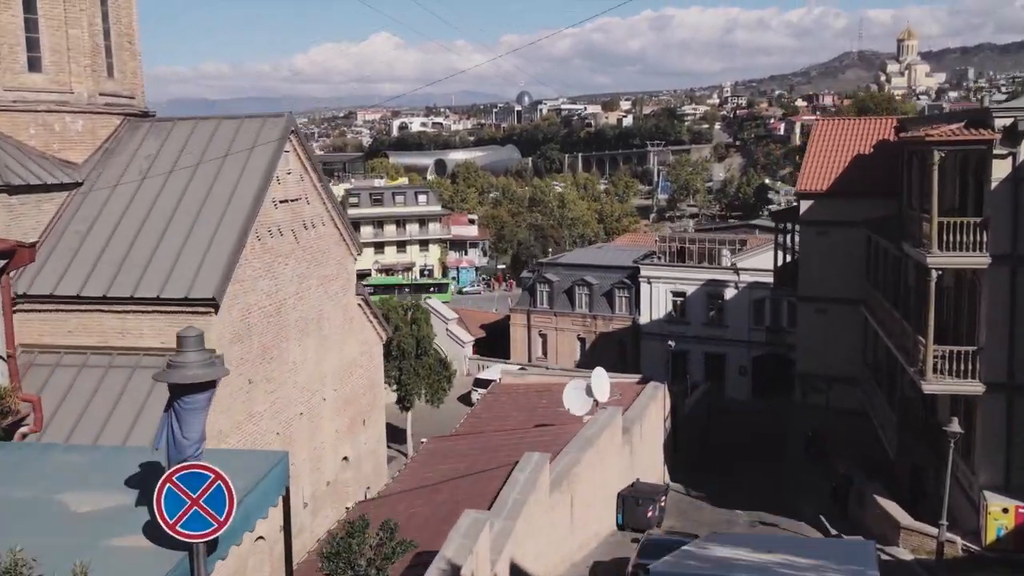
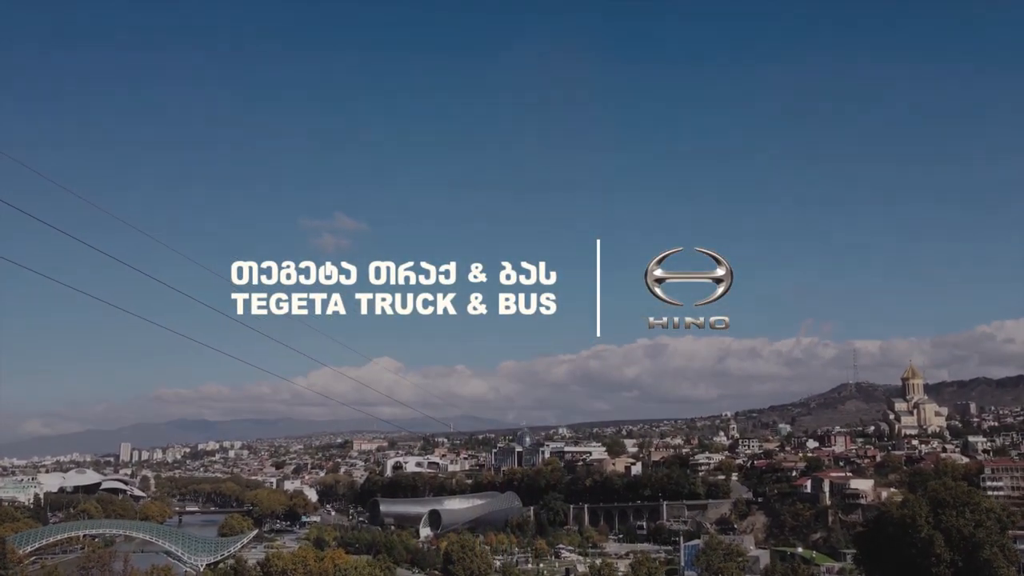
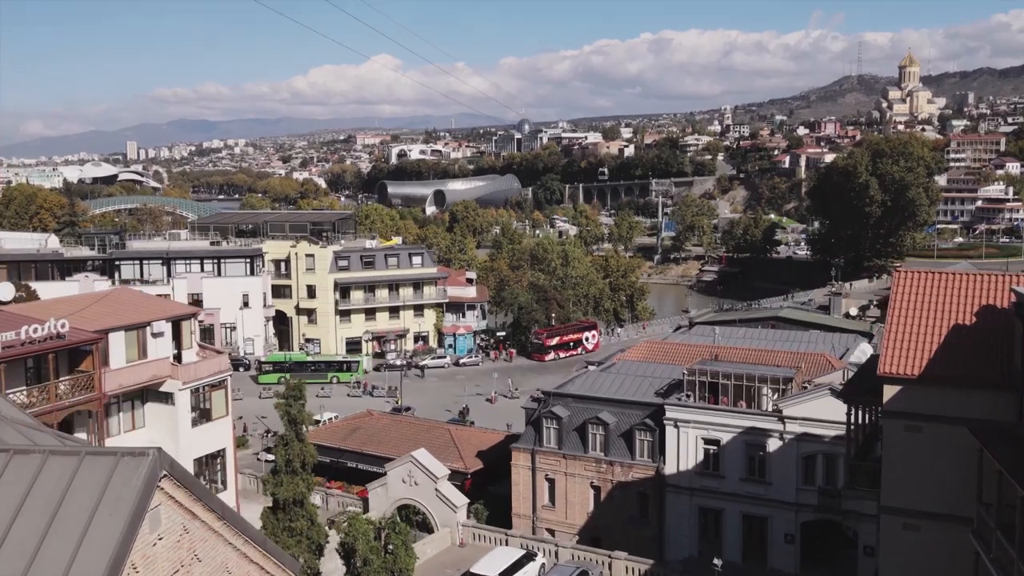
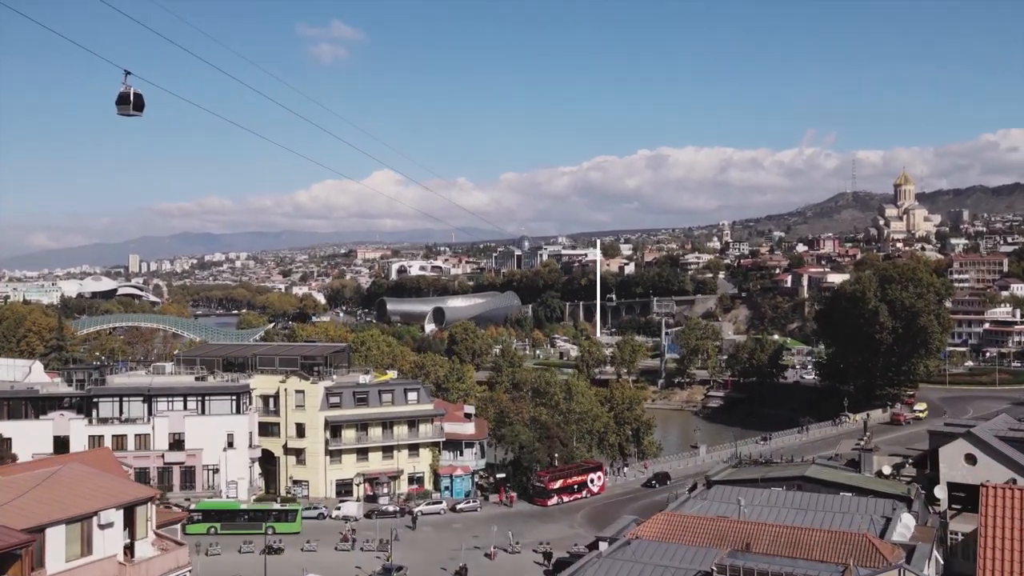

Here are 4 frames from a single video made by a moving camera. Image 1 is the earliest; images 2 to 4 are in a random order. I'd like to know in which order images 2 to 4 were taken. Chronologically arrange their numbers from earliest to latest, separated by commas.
3, 4, 2
